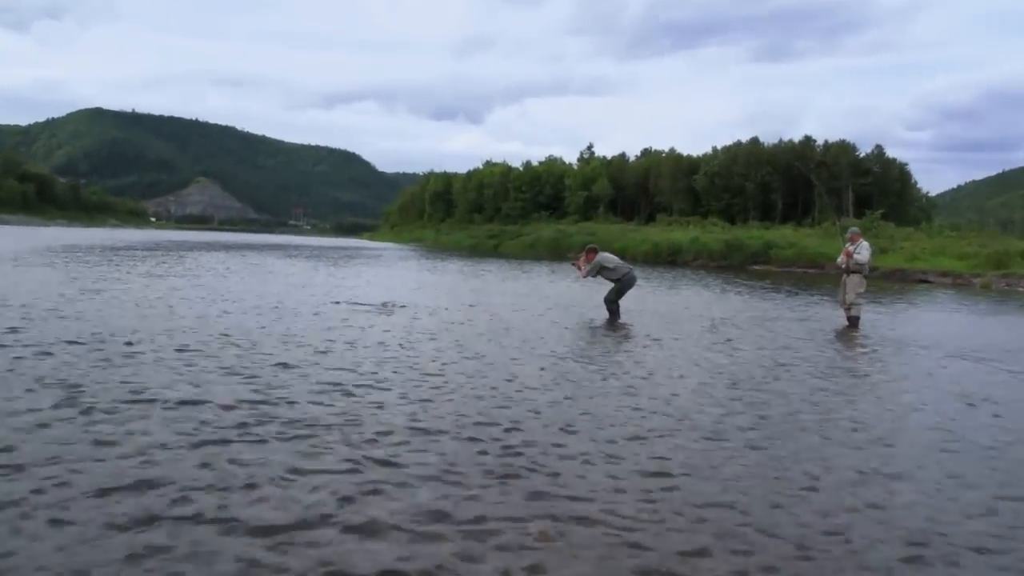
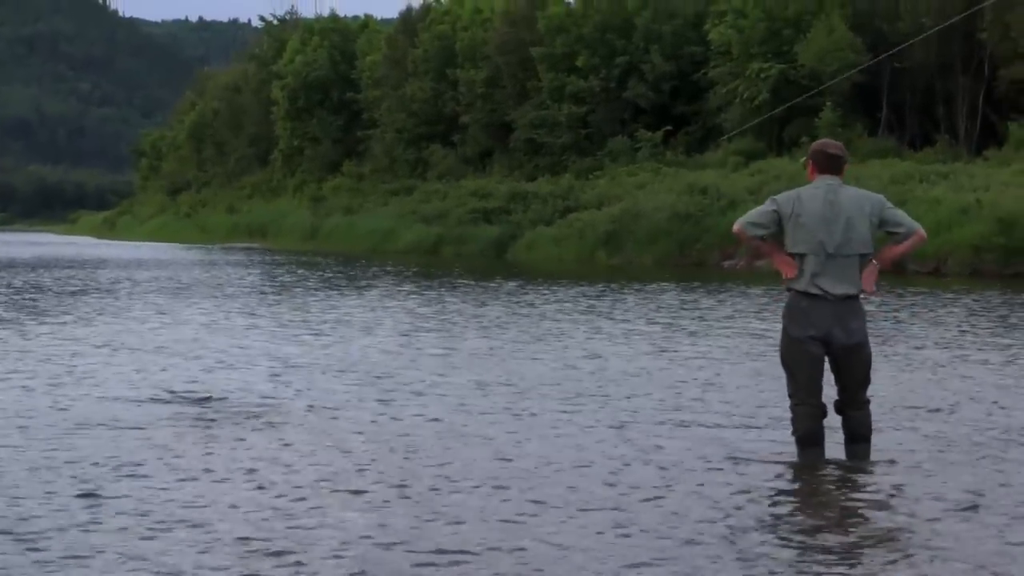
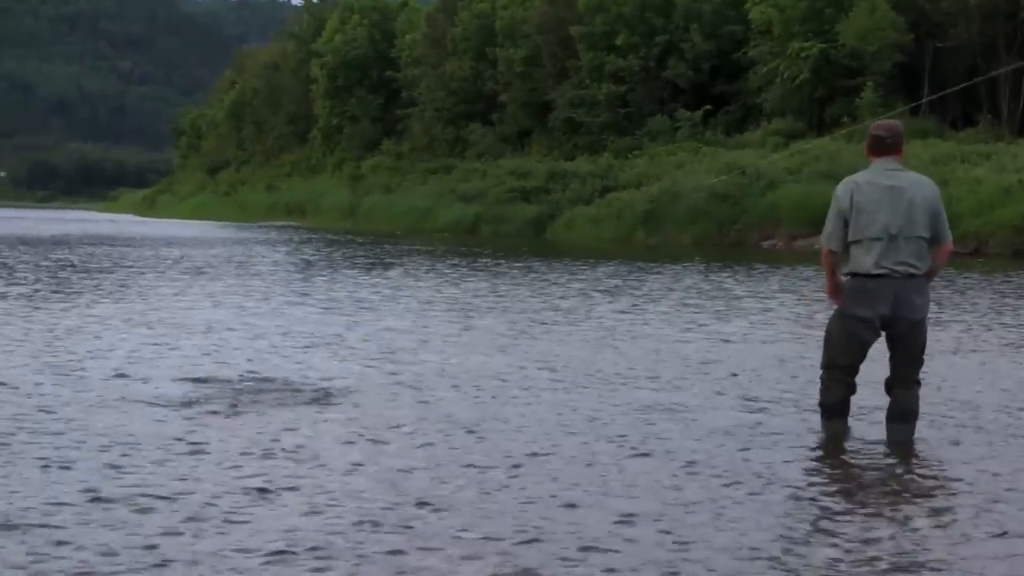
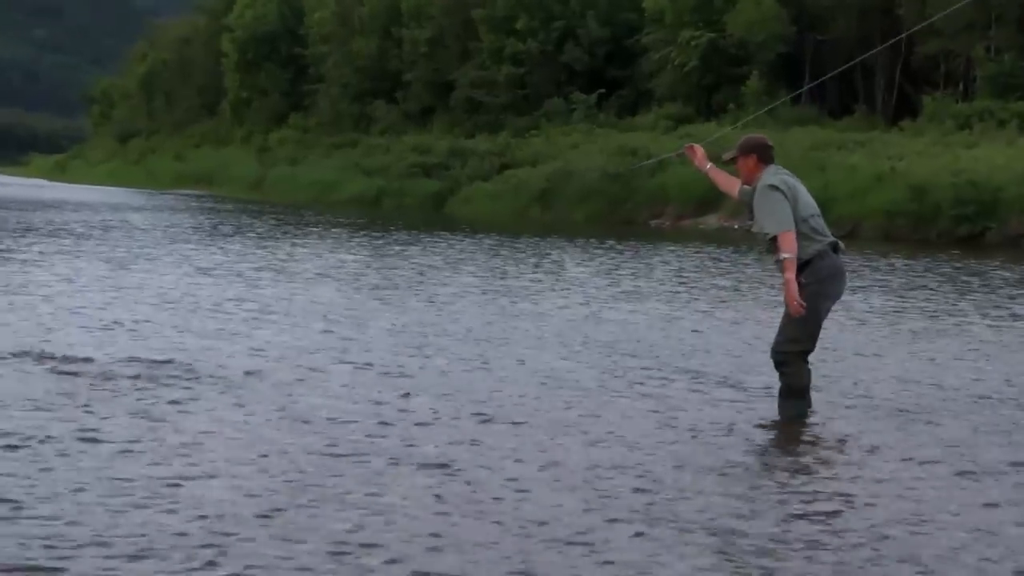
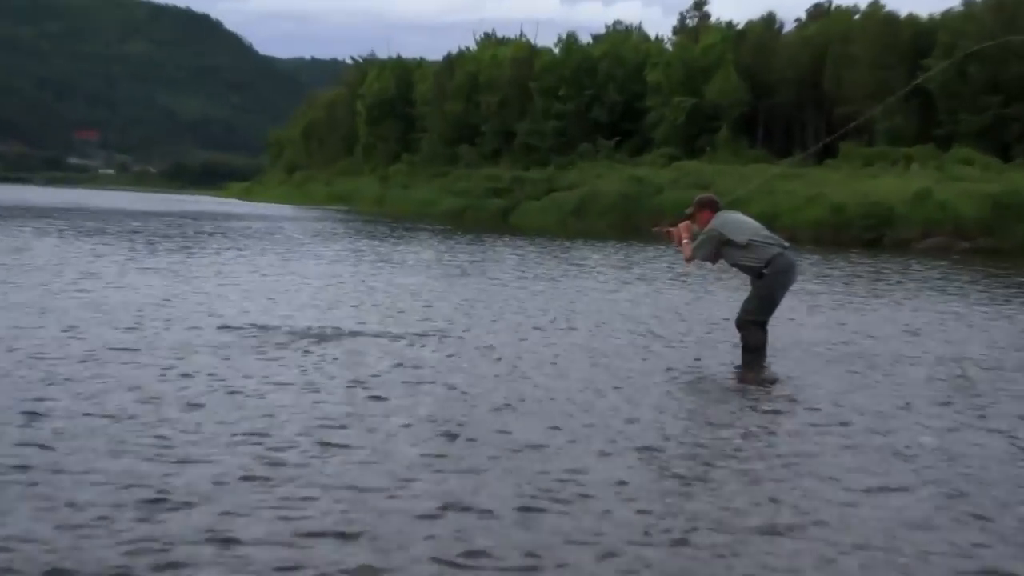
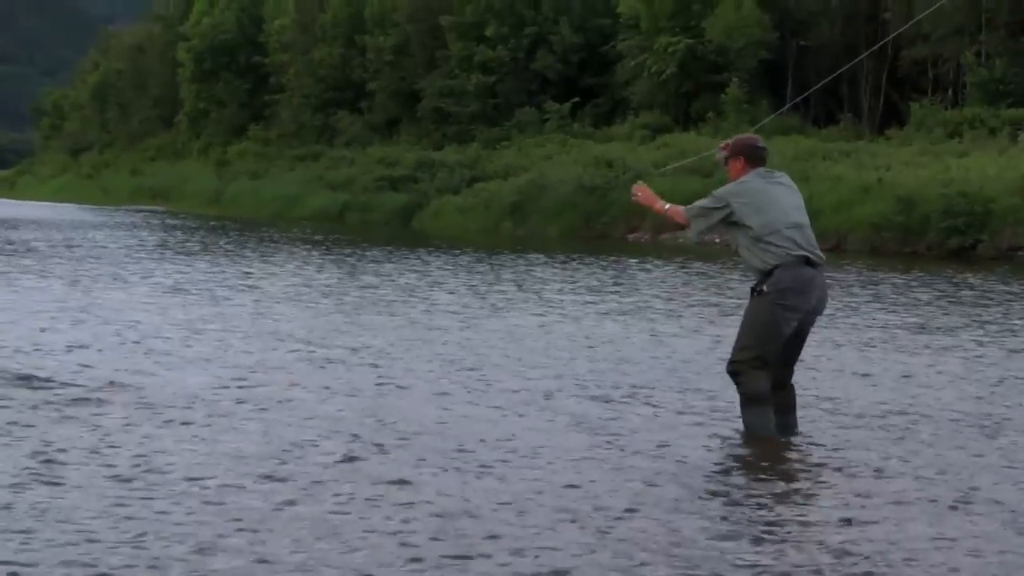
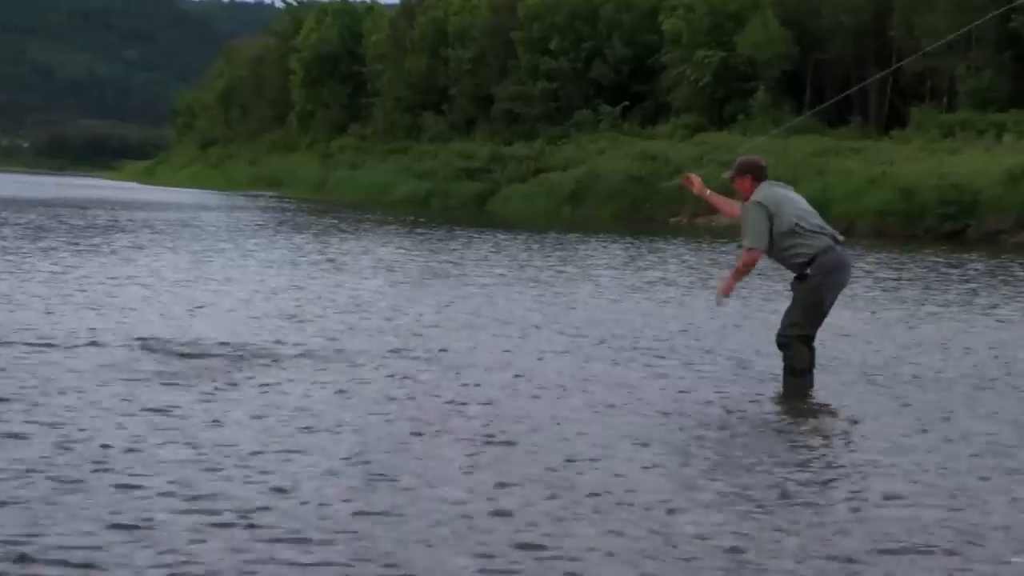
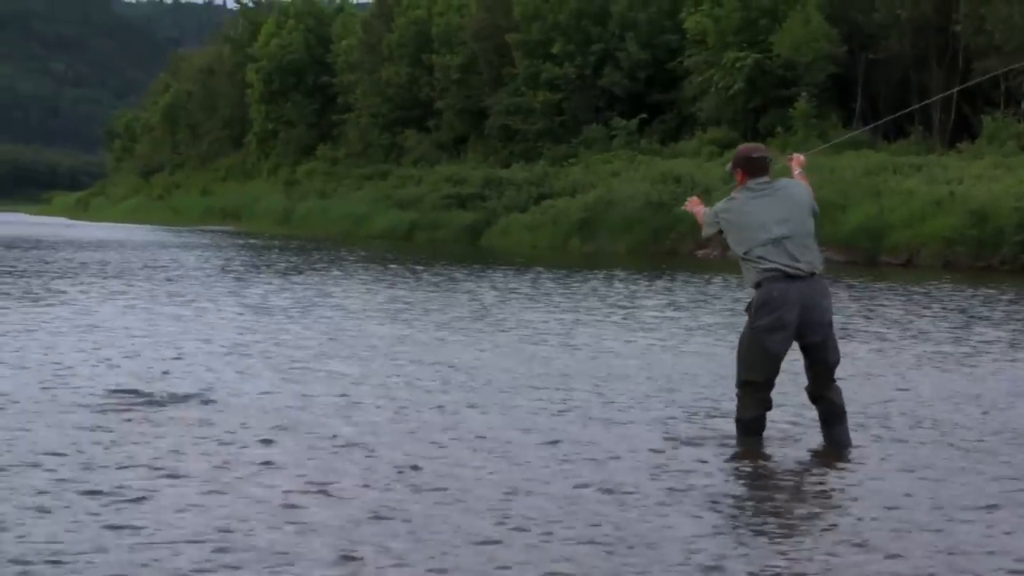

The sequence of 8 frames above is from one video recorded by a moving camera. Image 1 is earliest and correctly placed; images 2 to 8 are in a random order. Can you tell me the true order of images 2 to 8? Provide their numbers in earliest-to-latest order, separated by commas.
5, 7, 4, 6, 8, 3, 2
